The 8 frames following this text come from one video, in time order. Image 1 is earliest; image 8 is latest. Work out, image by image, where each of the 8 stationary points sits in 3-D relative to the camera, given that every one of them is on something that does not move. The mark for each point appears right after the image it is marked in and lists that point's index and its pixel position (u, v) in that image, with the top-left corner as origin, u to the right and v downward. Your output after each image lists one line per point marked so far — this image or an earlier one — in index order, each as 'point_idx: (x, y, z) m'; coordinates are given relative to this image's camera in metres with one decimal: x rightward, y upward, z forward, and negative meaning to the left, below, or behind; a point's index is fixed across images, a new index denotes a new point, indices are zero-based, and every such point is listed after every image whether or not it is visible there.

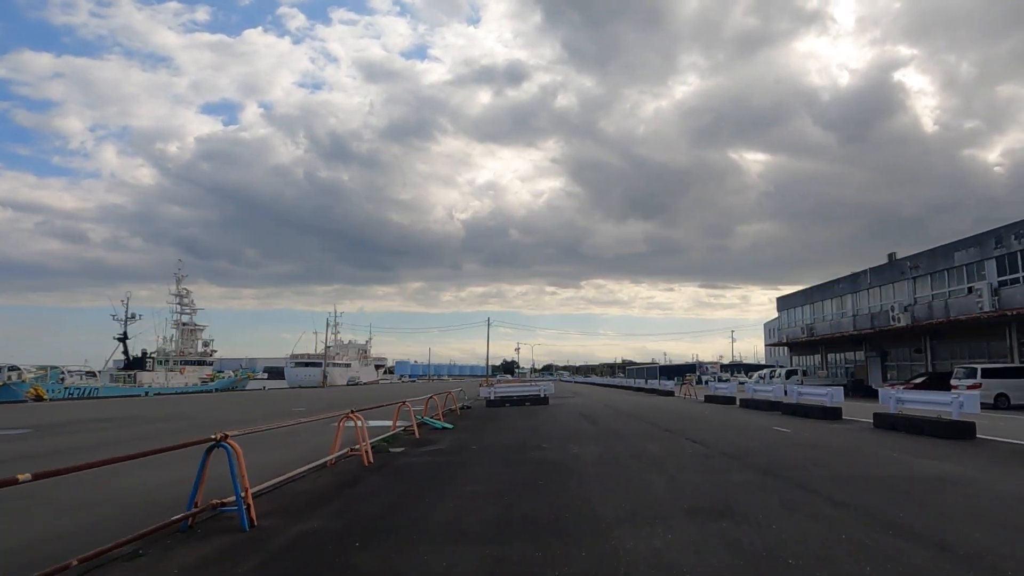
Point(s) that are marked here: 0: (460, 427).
0: (-1.5, -4.0, +19.1) m
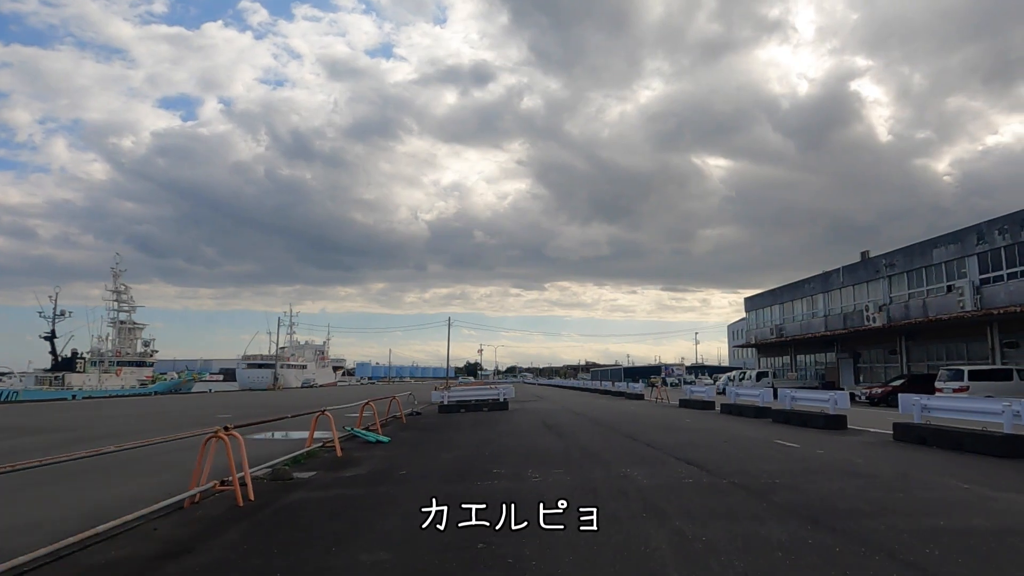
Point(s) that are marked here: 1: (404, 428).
0: (-2.7, -3.7, +15.8) m
1: (-3.2, -4.2, +19.5) m
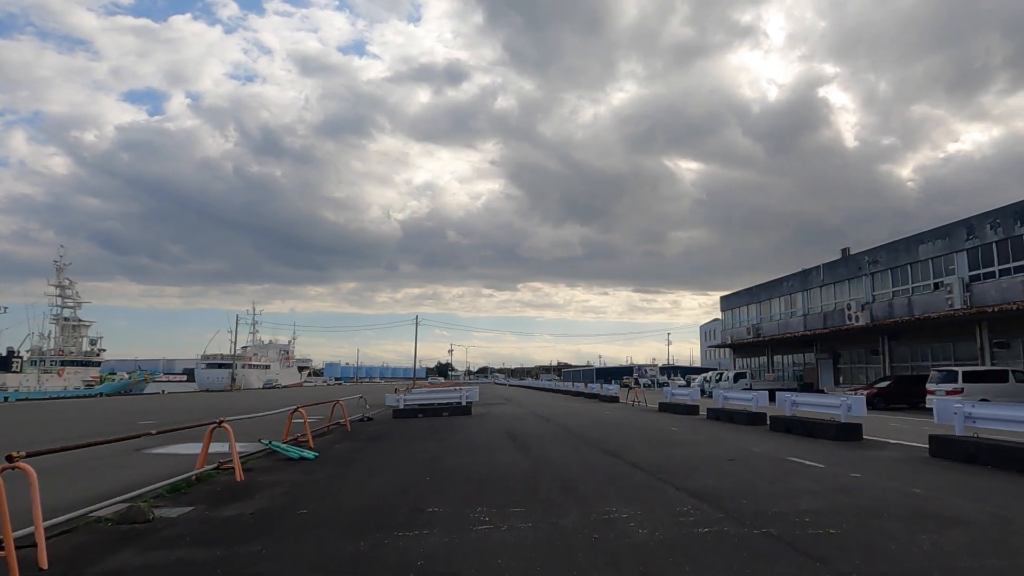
0: (-3.6, -3.3, +12.9) m
1: (-4.2, -3.8, +16.6) m
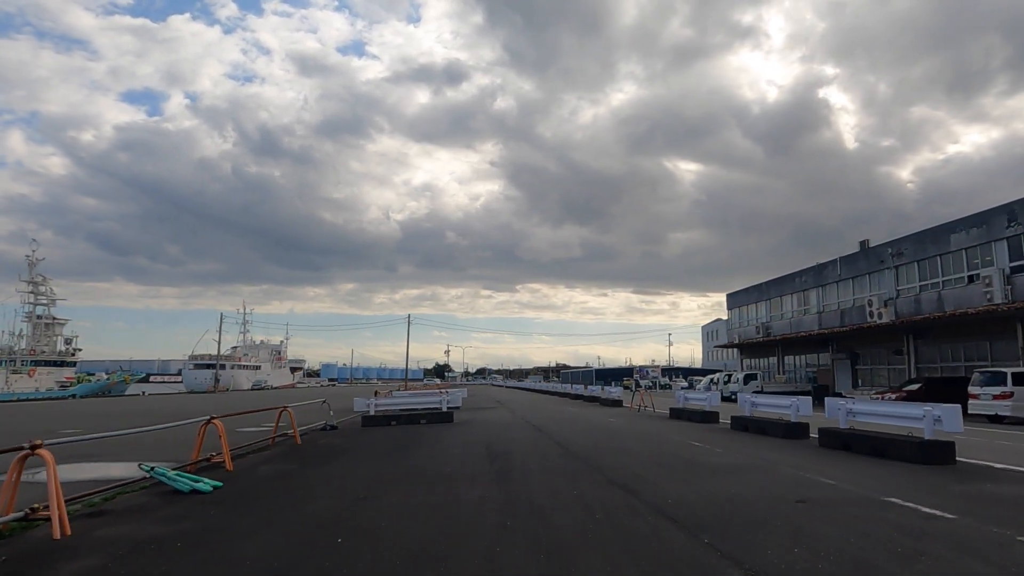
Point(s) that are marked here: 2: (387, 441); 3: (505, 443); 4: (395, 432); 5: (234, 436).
0: (-3.9, -2.8, +9.4) m
1: (-4.6, -3.4, +13.1) m
2: (-3.4, -4.1, +17.9) m
3: (-0.2, -3.5, +15.0) m
4: (-3.5, -4.3, +19.9) m
5: (-8.3, -4.4, +19.8) m
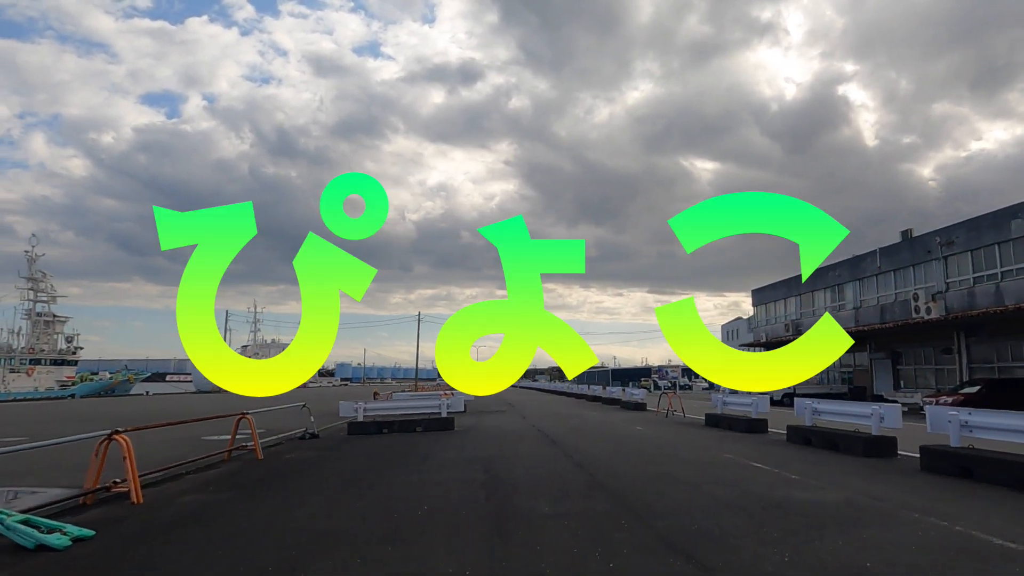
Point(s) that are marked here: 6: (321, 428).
0: (-3.9, -2.5, +6.4) m
1: (-4.5, -3.0, +10.2) m
2: (-3.2, -3.7, +14.9) m
3: (0.0, -3.1, +12.0) m
4: (-3.3, -3.9, +17.0) m
5: (-8.0, -4.0, +16.9) m
6: (-5.4, -4.0, +19.0) m
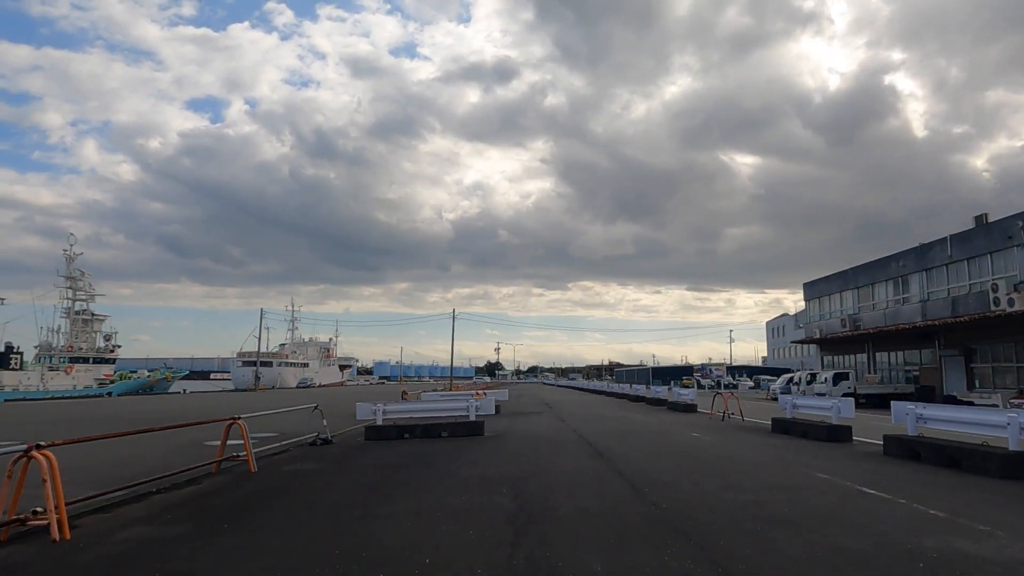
0: (-3.7, -2.2, +4.4) m
1: (-4.0, -2.7, +8.2) m
2: (-2.5, -3.4, +12.8) m
3: (+0.5, -2.8, +9.7) m
4: (-2.4, -3.6, +14.9) m
5: (-7.2, -3.7, +15.1) m
6: (-4.4, -3.6, +17.1) m
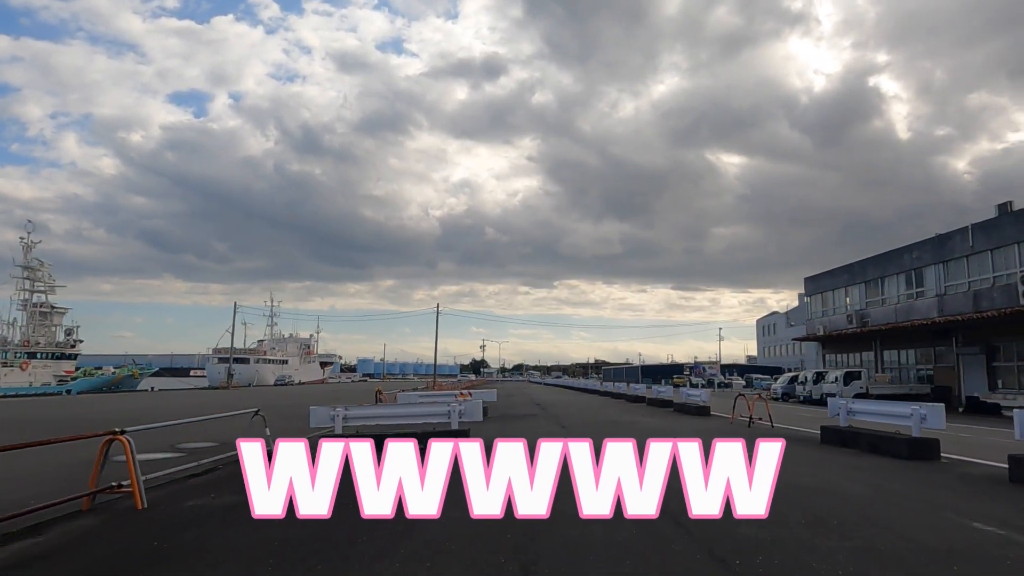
0: (-3.6, -1.7, +1.0) m
1: (-4.0, -2.2, +4.8) m
2: (-2.6, -2.9, +9.5) m
3: (+0.5, -2.3, +6.4) m
4: (-2.6, -3.1, +11.6) m
5: (-7.3, -3.2, +11.7) m
6: (-4.6, -3.1, +13.7) m
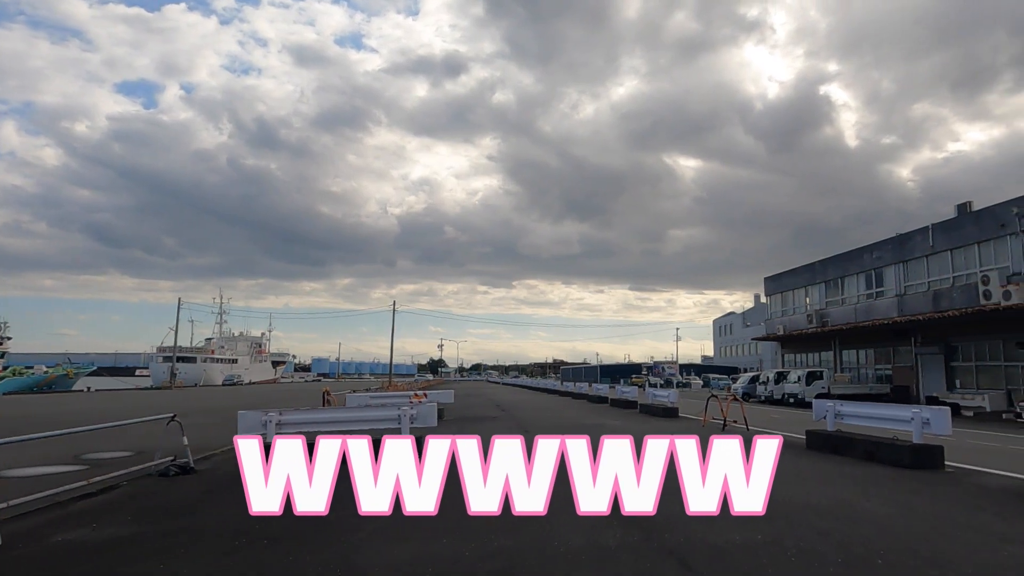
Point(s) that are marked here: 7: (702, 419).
0: (-3.6, -1.5, -0.7) m
1: (-4.2, -2.0, +3.0) m
2: (-3.1, -2.7, +7.8) m
3: (+0.2, -2.1, +5.0) m
4: (-3.2, -2.9, +9.9) m
5: (-8.0, -2.9, +9.7) m
6: (-5.4, -2.9, +11.9) m
7: (+5.7, -3.9, +19.8) m
